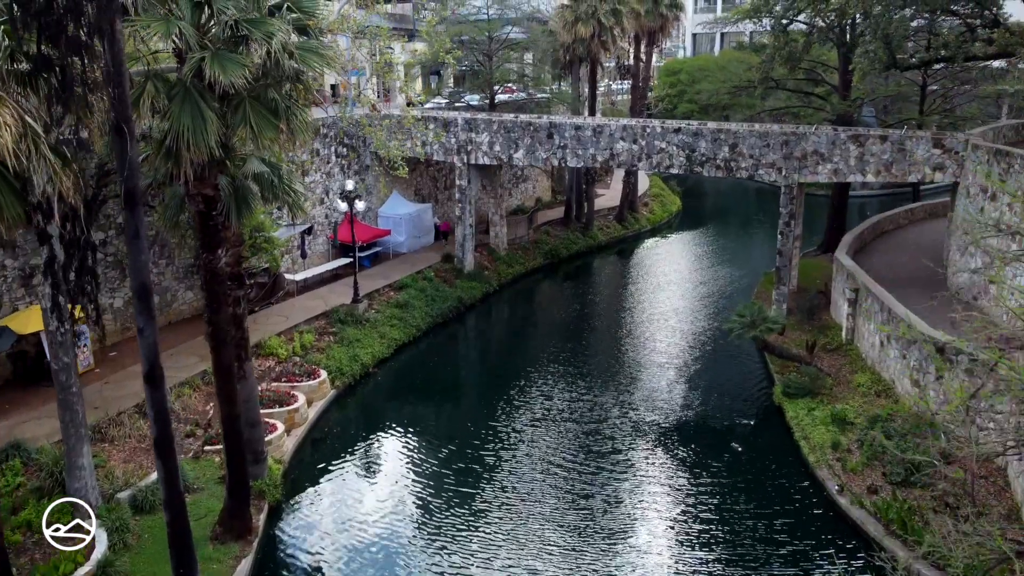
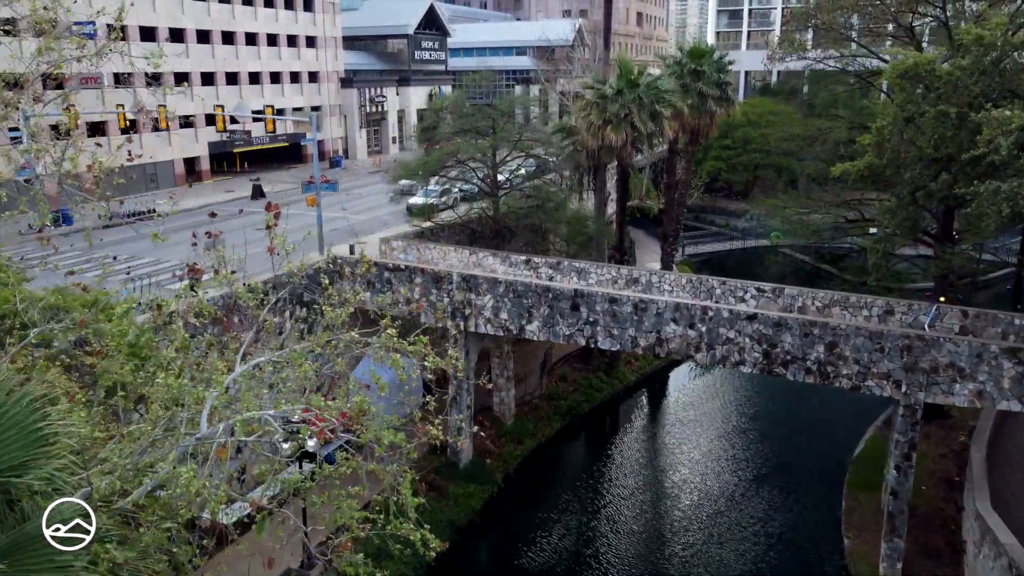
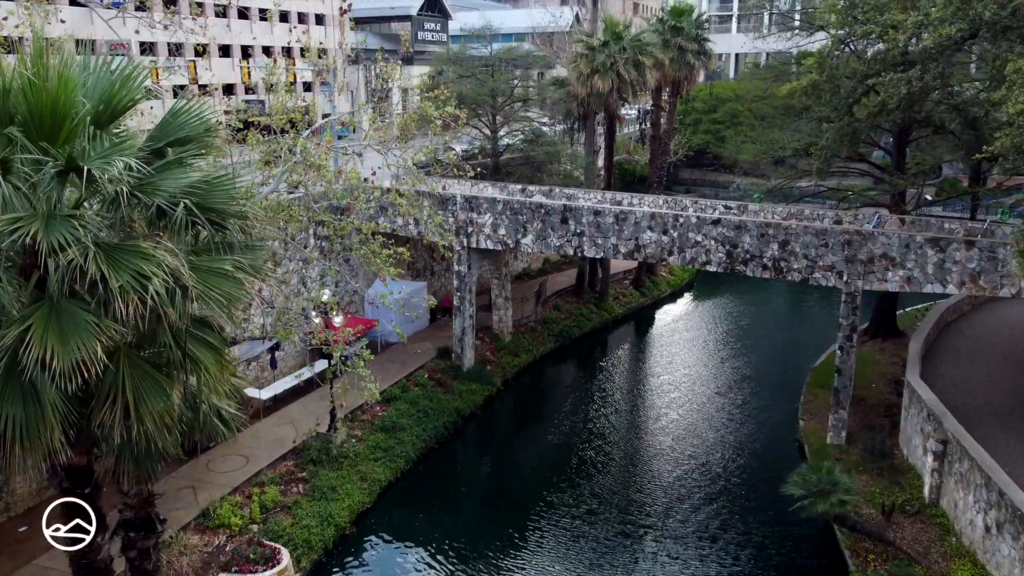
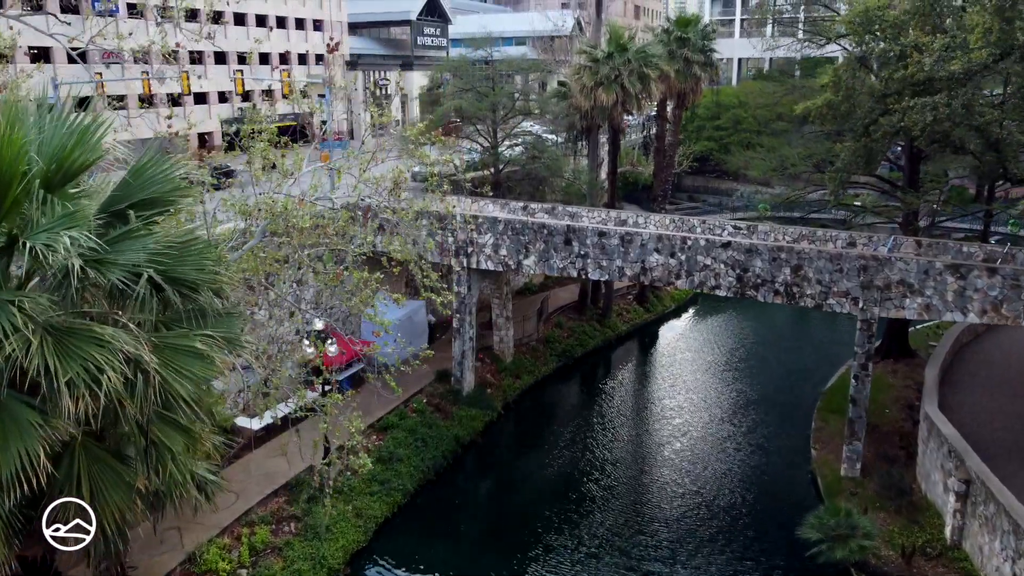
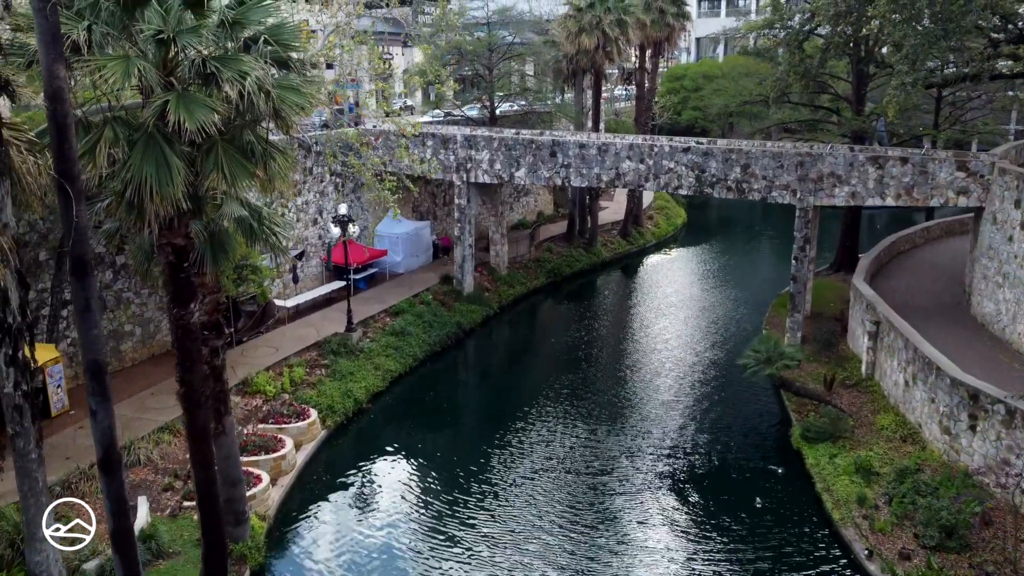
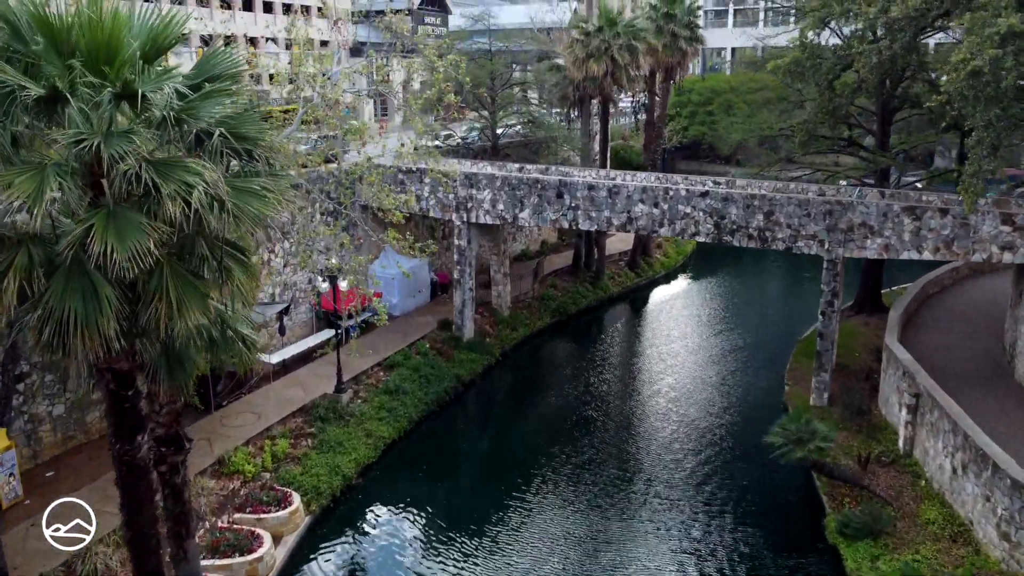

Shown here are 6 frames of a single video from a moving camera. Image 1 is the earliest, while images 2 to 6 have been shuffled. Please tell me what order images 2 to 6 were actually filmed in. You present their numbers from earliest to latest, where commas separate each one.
5, 6, 3, 4, 2
